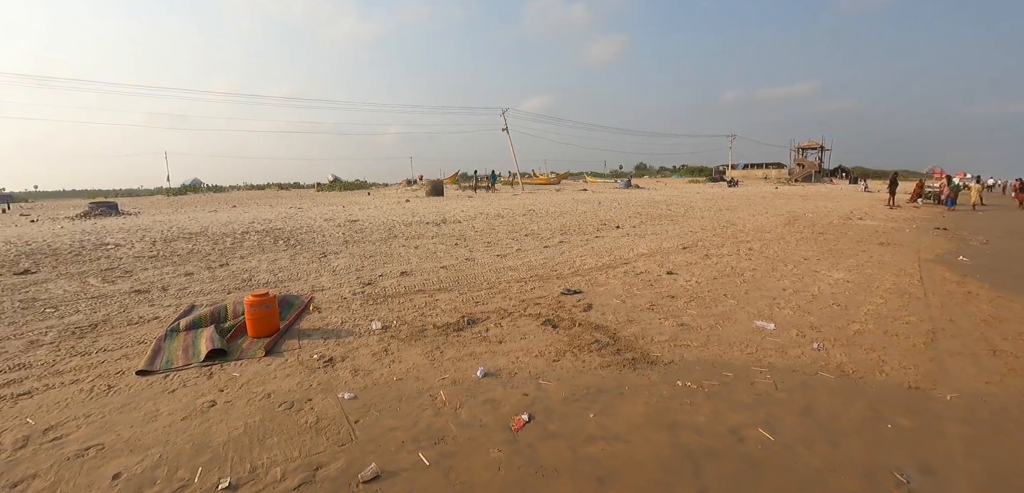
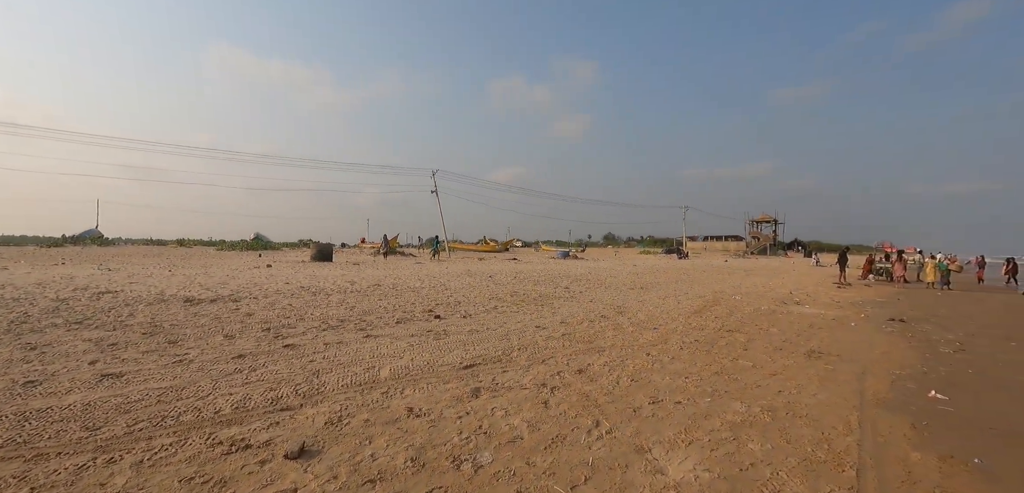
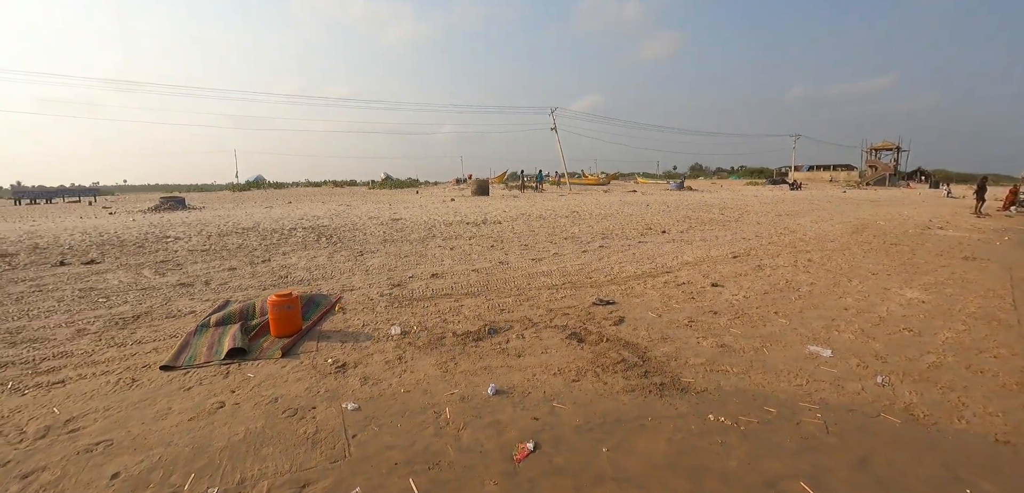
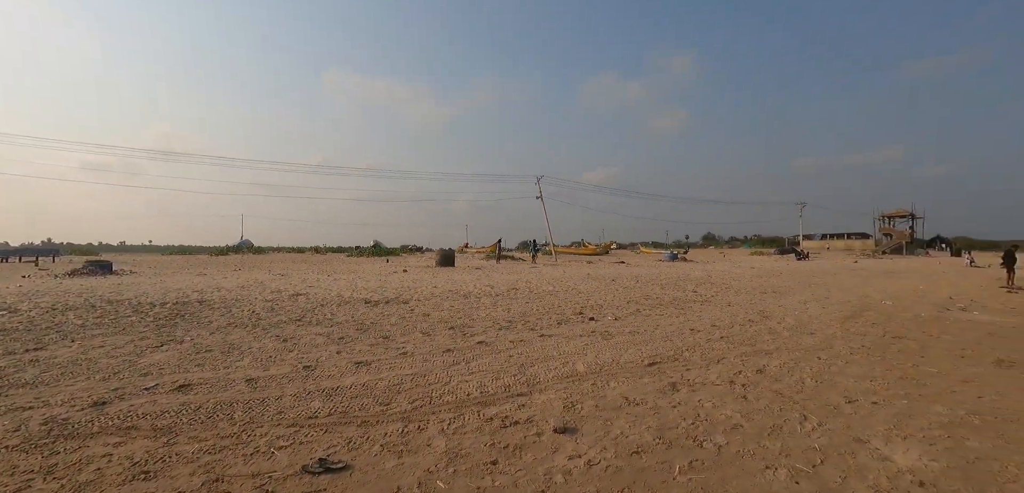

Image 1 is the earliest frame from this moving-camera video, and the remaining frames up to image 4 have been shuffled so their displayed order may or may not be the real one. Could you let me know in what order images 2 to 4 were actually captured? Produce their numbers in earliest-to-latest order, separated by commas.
3, 4, 2
